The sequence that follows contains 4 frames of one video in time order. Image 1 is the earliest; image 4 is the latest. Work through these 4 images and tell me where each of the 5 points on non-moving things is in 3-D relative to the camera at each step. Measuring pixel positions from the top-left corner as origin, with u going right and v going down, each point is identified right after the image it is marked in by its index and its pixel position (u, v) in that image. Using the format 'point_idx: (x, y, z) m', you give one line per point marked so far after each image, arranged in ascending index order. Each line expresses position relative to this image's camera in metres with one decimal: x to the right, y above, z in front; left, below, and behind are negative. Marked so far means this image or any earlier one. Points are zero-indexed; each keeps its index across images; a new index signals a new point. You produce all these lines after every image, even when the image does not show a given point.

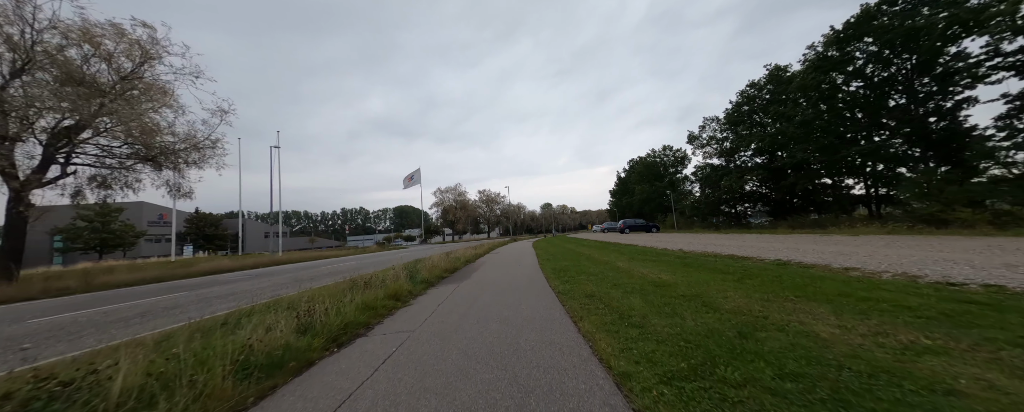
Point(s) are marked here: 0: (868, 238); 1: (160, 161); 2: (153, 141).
0: (+20.1, -1.9, +15.7) m
1: (-21.1, +2.6, +16.4) m
2: (-20.6, +3.7, +15.8) m
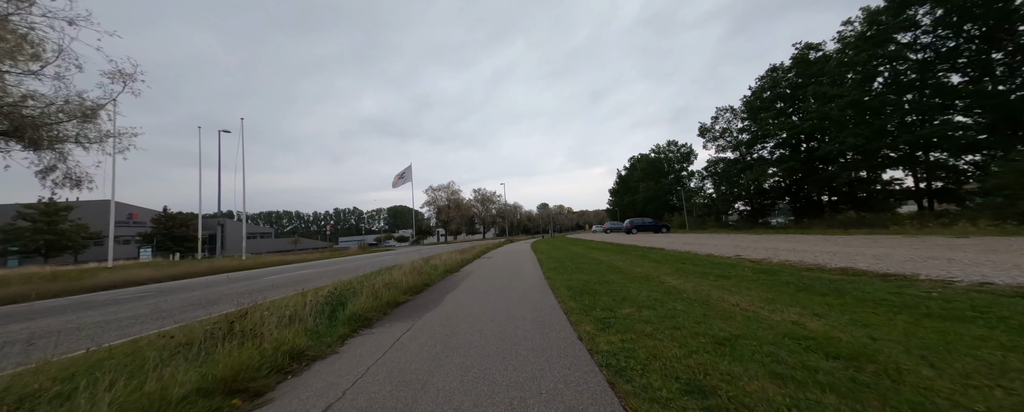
0: (+19.9, -1.5, +11.8) m
1: (-21.3, +3.0, +12.0) m
2: (-20.8, +4.1, +11.4) m
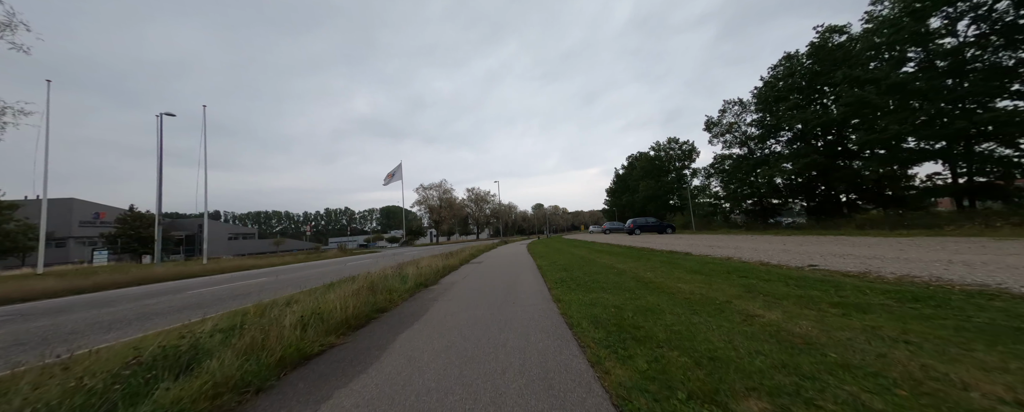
0: (+19.7, -1.3, +9.2) m
1: (-21.5, +3.3, +8.6) m
2: (-21.0, +4.4, +8.0) m
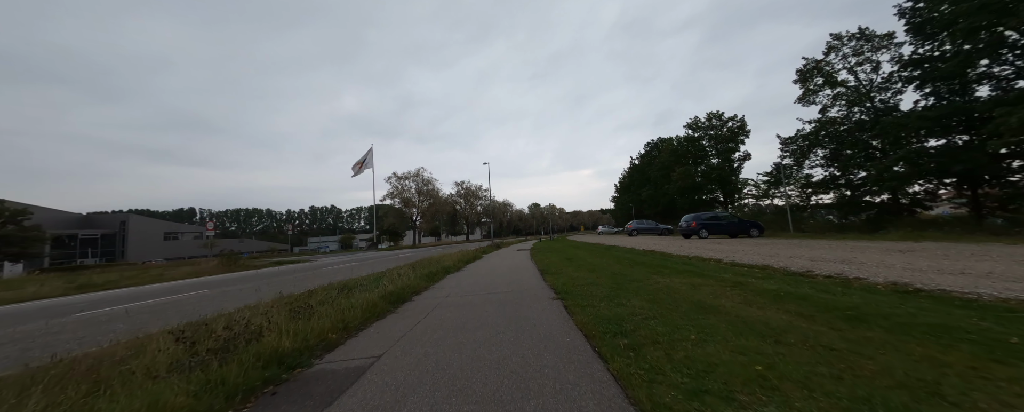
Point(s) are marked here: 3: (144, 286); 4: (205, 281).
0: (+19.8, -0.1, -4.6) m
1: (-21.4, +4.8, -6.1) m
2: (-20.9, +5.8, -6.6) m
3: (-22.4, -4.9, +16.5) m
4: (-20.8, -5.0, +17.9) m
